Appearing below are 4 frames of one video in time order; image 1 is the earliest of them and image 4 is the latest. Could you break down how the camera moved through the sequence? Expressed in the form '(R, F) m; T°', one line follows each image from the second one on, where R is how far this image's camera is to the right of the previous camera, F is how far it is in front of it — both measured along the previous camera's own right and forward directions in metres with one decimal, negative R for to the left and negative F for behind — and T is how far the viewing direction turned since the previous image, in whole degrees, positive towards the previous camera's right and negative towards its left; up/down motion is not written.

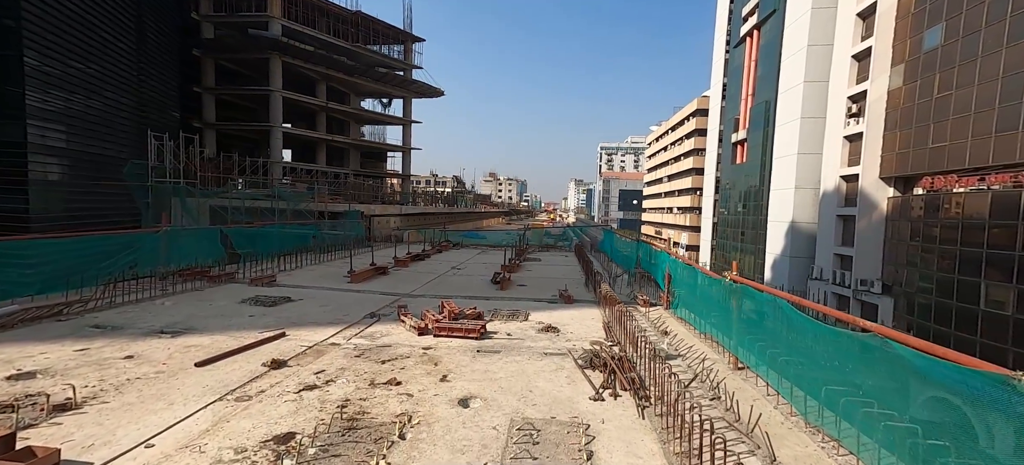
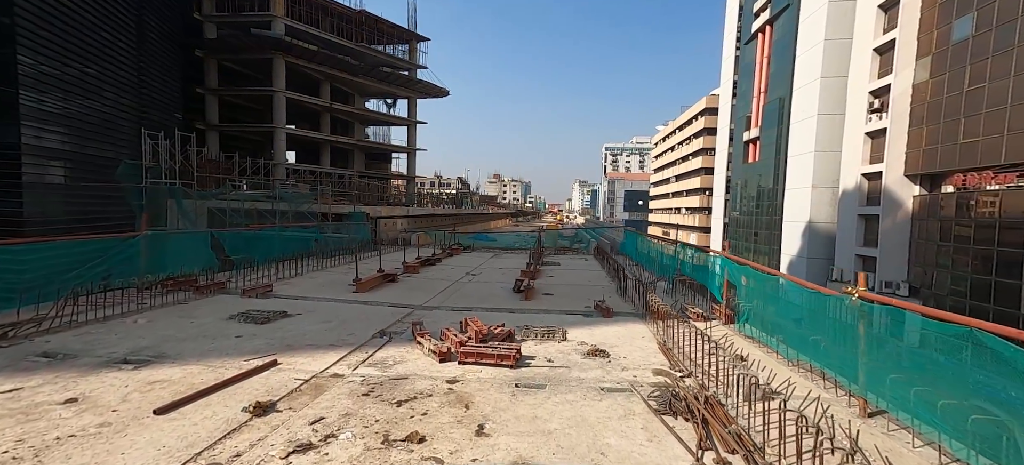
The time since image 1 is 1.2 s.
(-0.5, +1.4) m; -1°
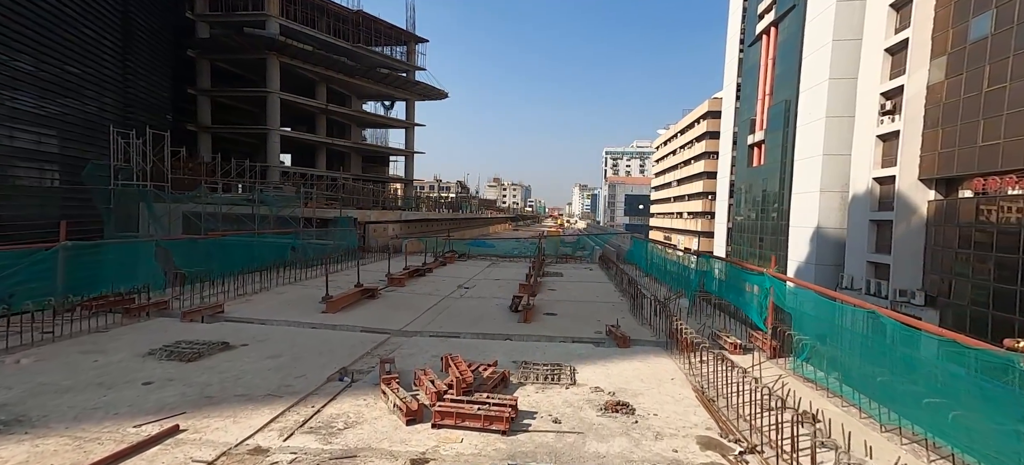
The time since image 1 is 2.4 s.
(+0.1, +1.7) m; 0°
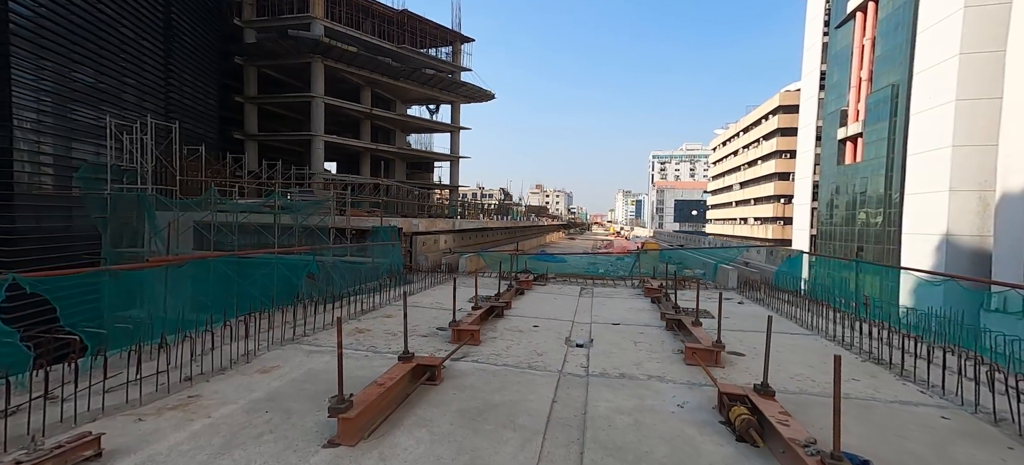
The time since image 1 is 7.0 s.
(-1.9, +5.6) m; -5°
